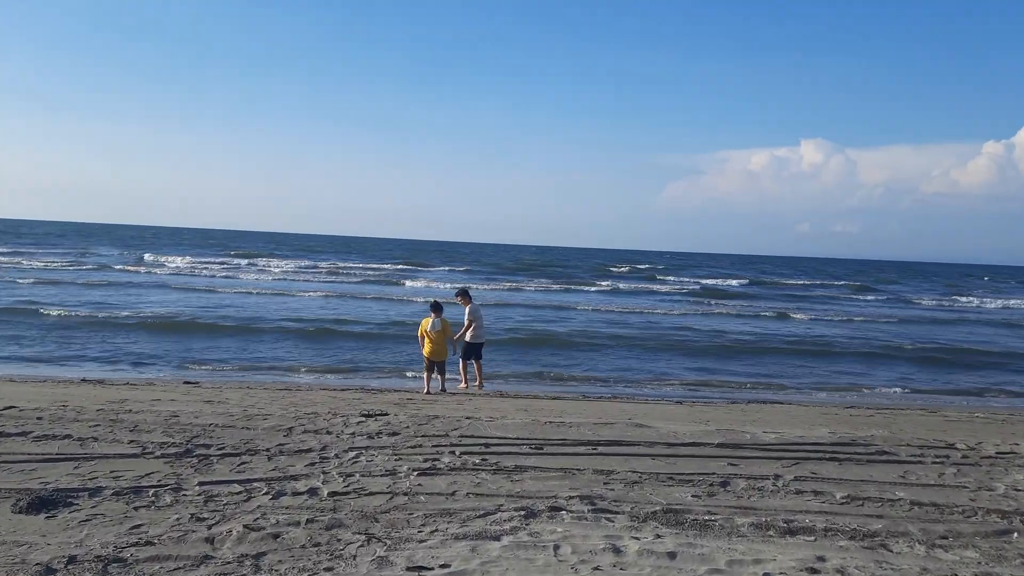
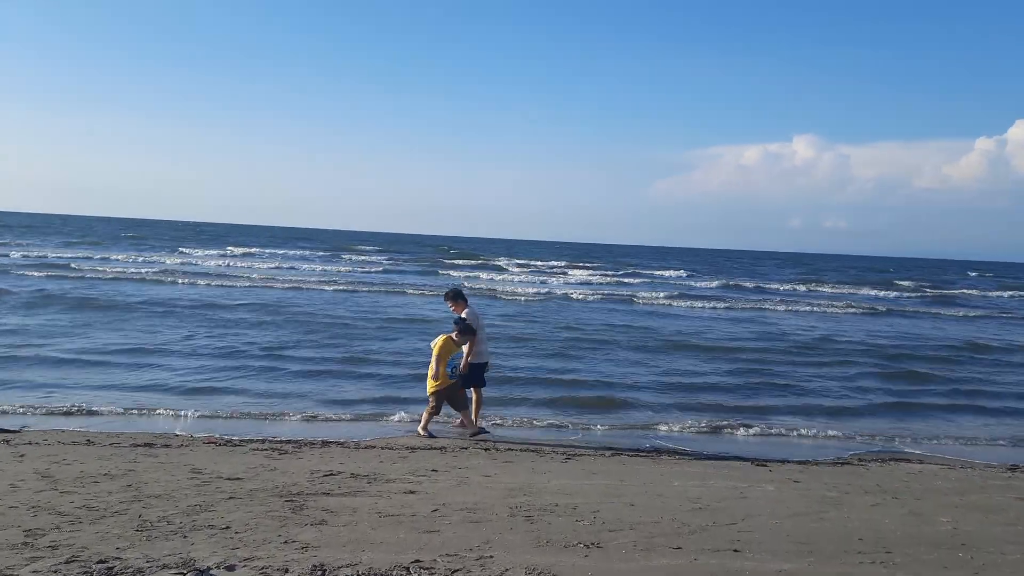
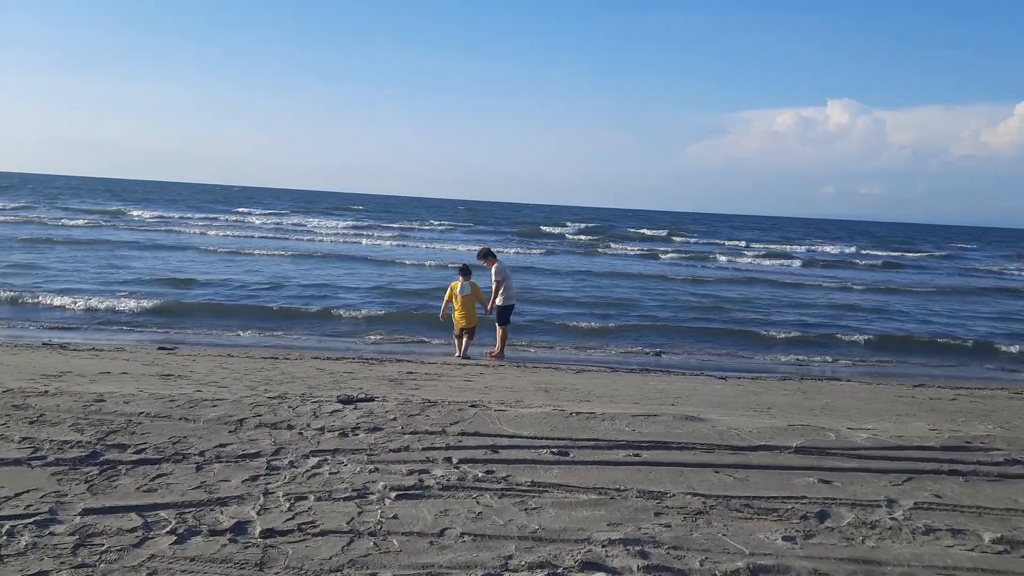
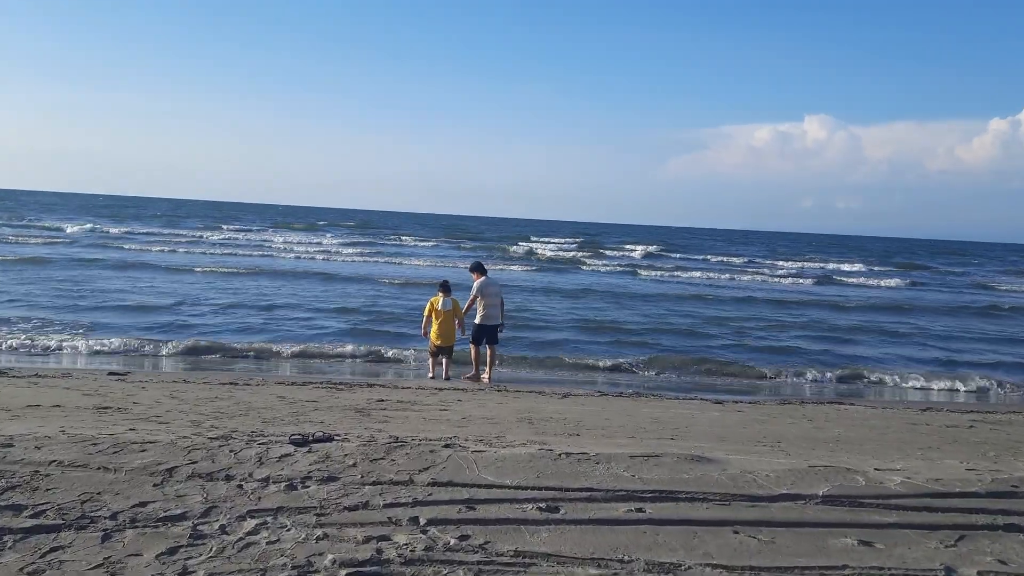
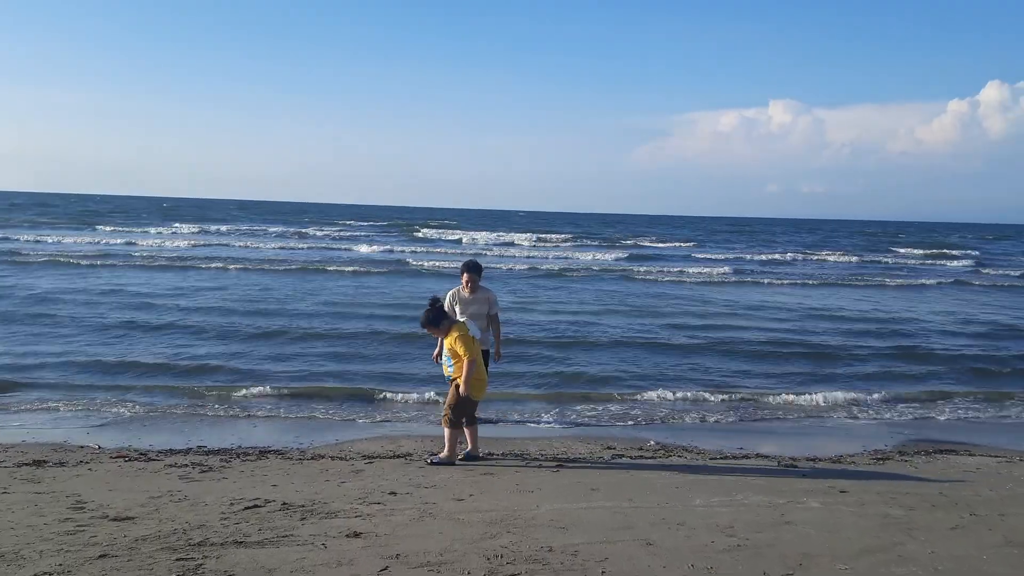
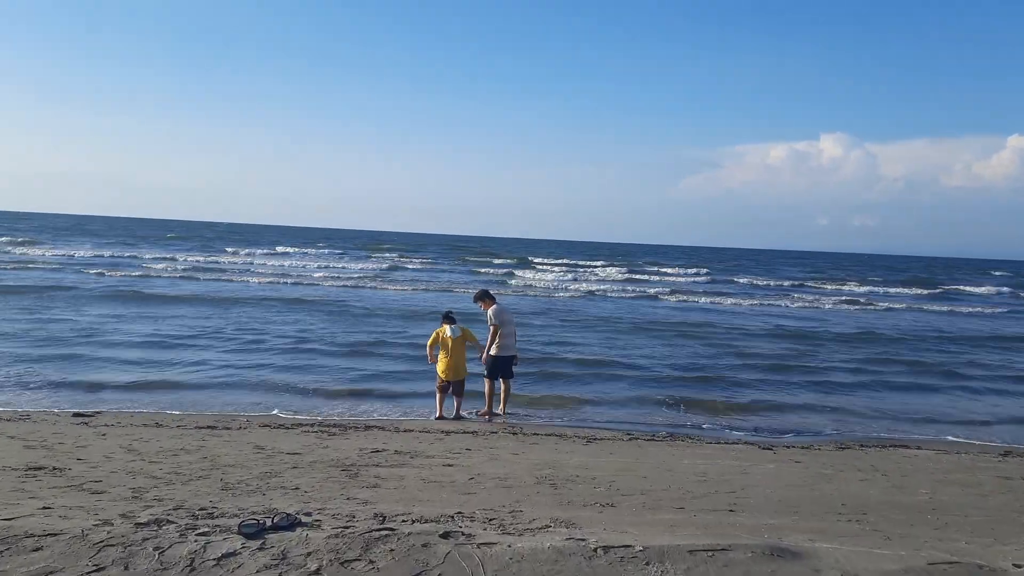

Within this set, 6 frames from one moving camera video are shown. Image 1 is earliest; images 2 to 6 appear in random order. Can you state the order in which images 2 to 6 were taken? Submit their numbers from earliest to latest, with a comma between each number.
3, 4, 6, 2, 5
